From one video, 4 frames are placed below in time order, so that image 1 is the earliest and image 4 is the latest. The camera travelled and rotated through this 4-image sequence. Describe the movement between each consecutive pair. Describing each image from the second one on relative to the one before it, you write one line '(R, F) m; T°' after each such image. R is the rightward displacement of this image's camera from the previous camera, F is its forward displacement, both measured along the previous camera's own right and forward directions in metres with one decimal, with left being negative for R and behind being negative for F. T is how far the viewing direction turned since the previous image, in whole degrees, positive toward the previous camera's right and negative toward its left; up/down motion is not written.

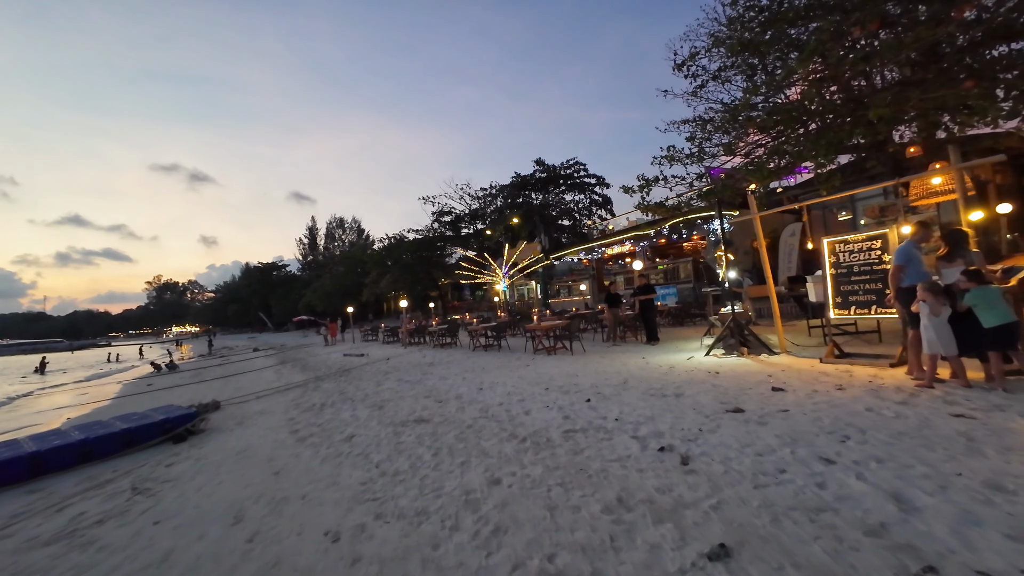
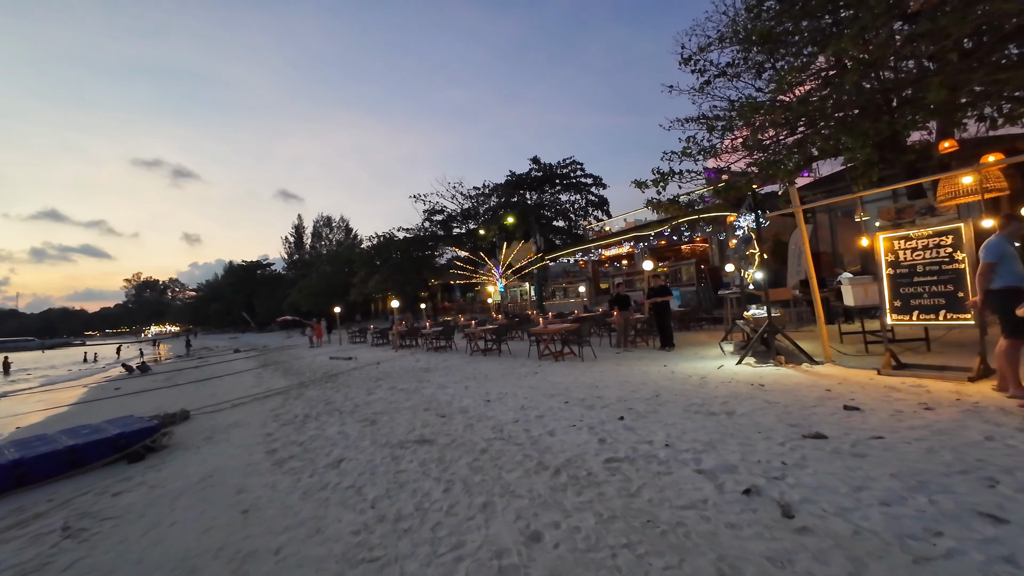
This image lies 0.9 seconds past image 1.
(-0.4, +0.9) m; +2°
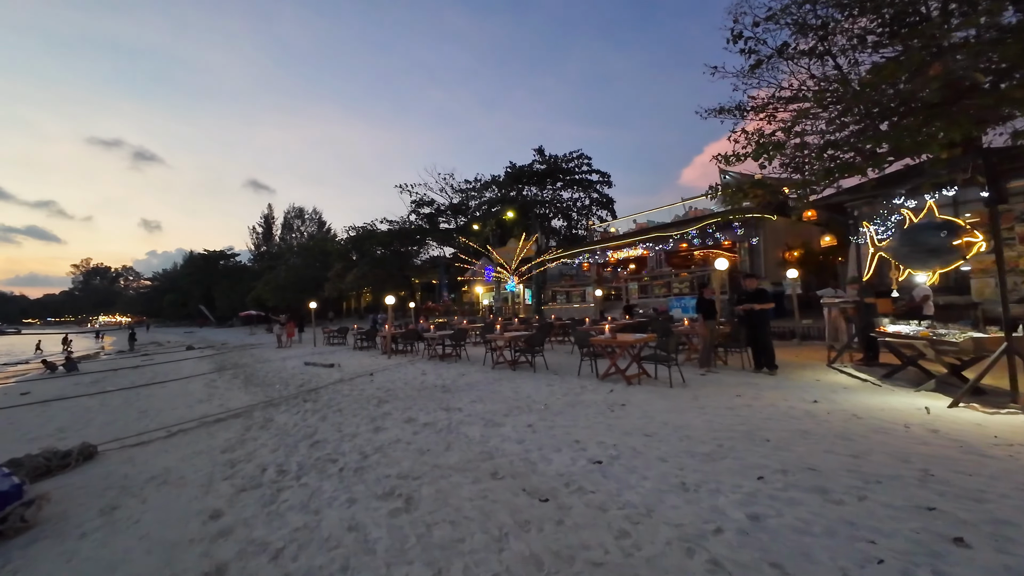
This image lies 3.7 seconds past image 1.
(-1.5, +2.7) m; +4°
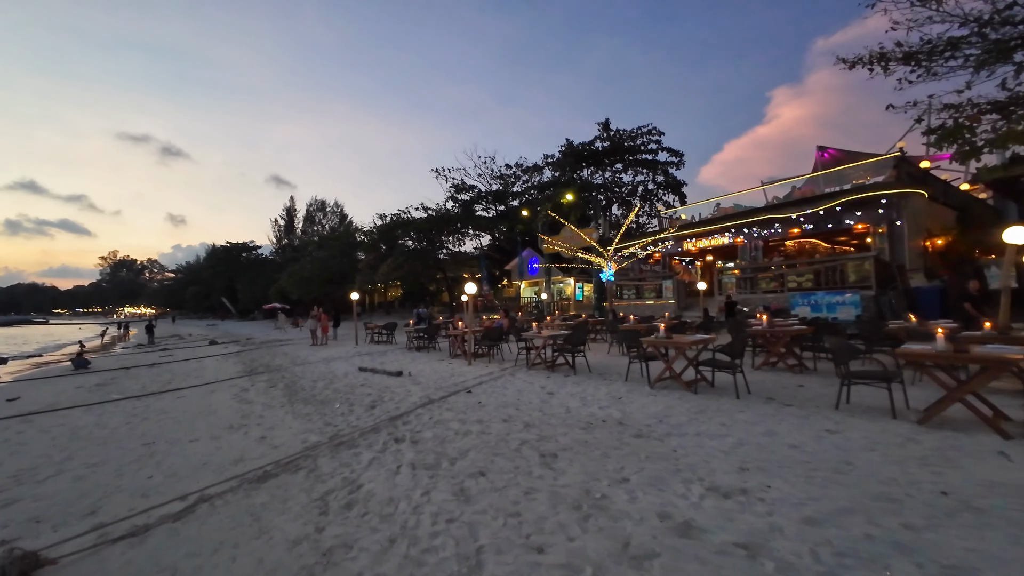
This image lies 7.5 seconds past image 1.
(-2.4, +3.1) m; -2°
